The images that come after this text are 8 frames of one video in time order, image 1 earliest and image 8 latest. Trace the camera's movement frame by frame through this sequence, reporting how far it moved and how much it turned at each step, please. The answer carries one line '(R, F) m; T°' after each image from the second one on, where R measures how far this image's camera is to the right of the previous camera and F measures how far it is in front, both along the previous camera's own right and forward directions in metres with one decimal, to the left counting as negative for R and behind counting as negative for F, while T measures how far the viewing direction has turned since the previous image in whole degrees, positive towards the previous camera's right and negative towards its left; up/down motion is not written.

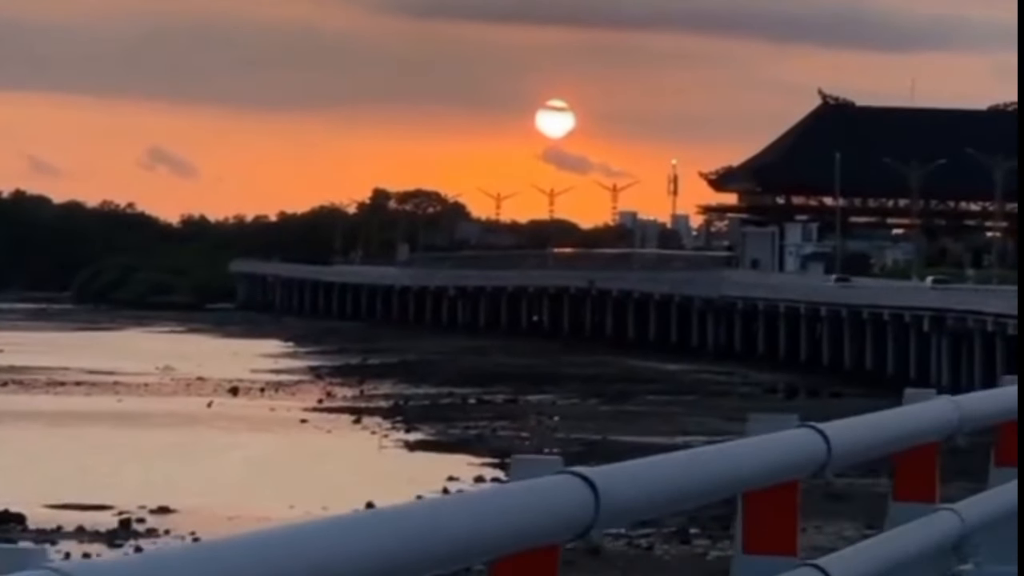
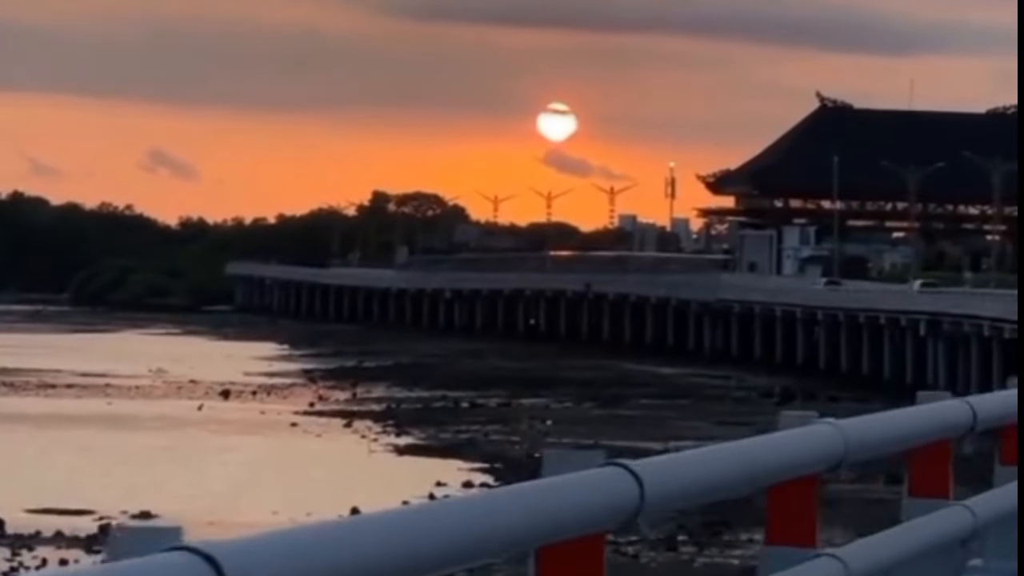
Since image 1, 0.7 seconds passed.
(+0.2, +0.4) m; 0°
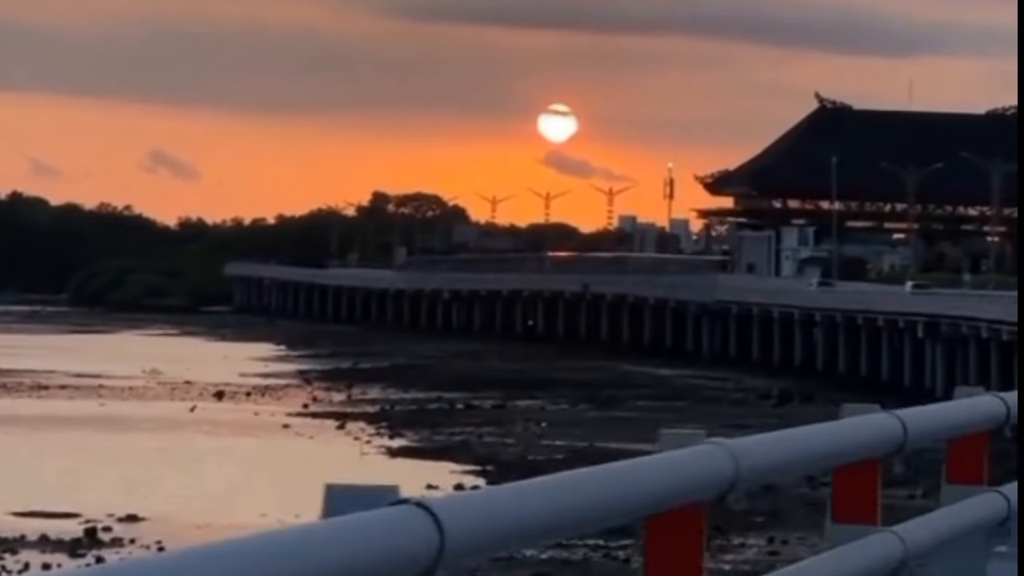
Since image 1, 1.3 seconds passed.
(+0.1, +0.4) m; 0°
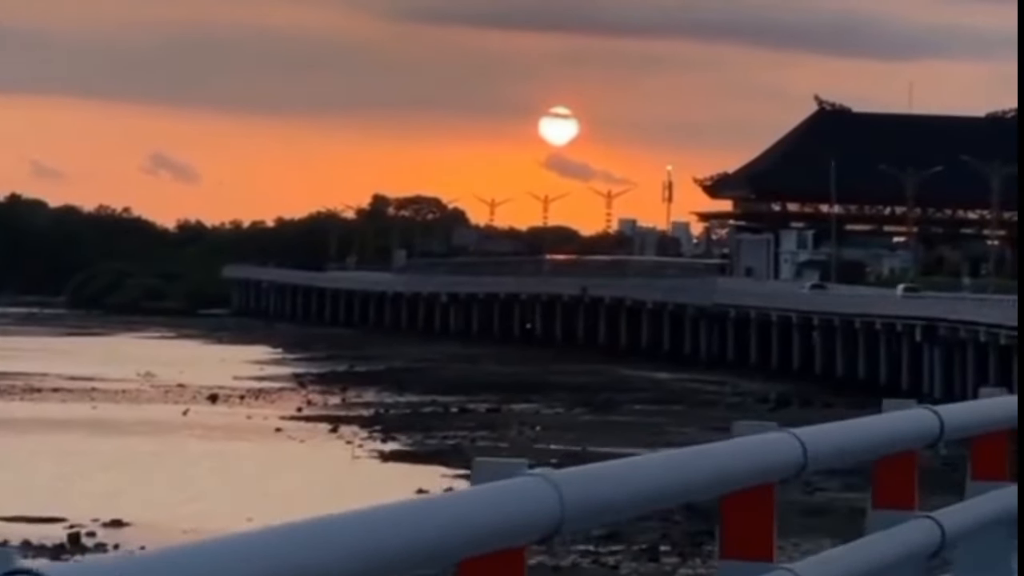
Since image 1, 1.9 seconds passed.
(+0.2, +0.4) m; 0°
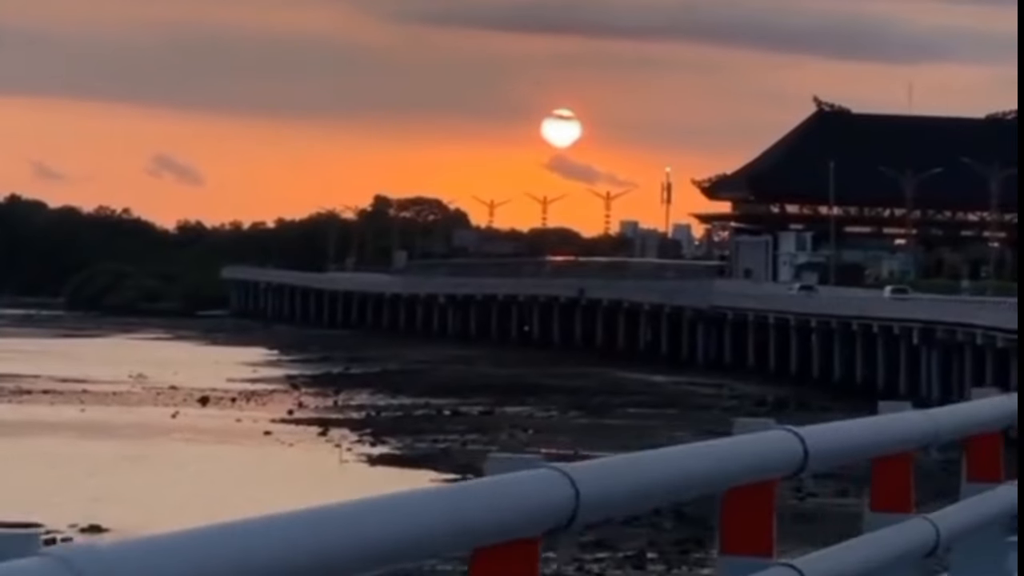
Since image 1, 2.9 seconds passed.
(+0.2, +0.6) m; 0°
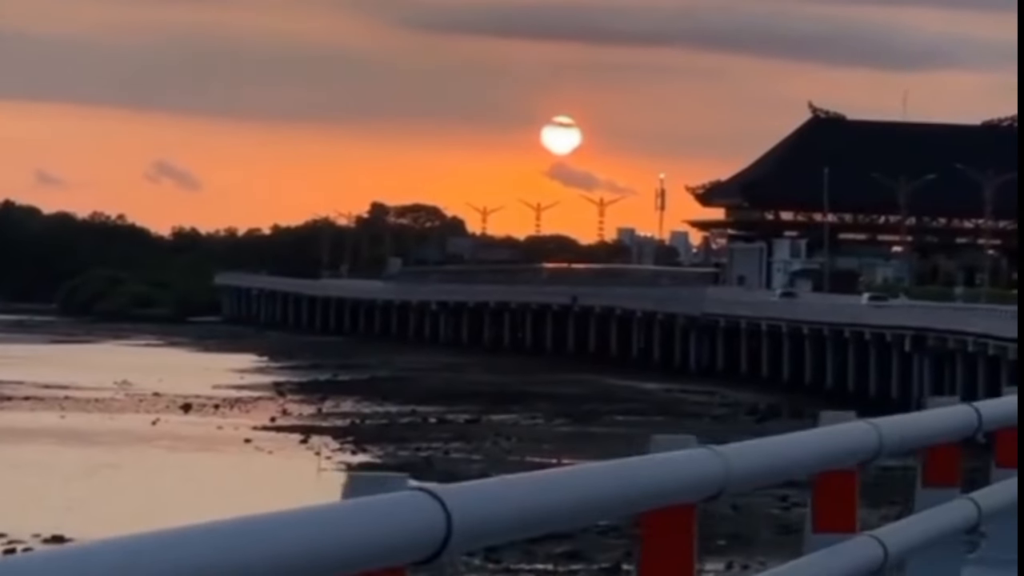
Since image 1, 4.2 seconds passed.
(+0.3, +0.8) m; 0°
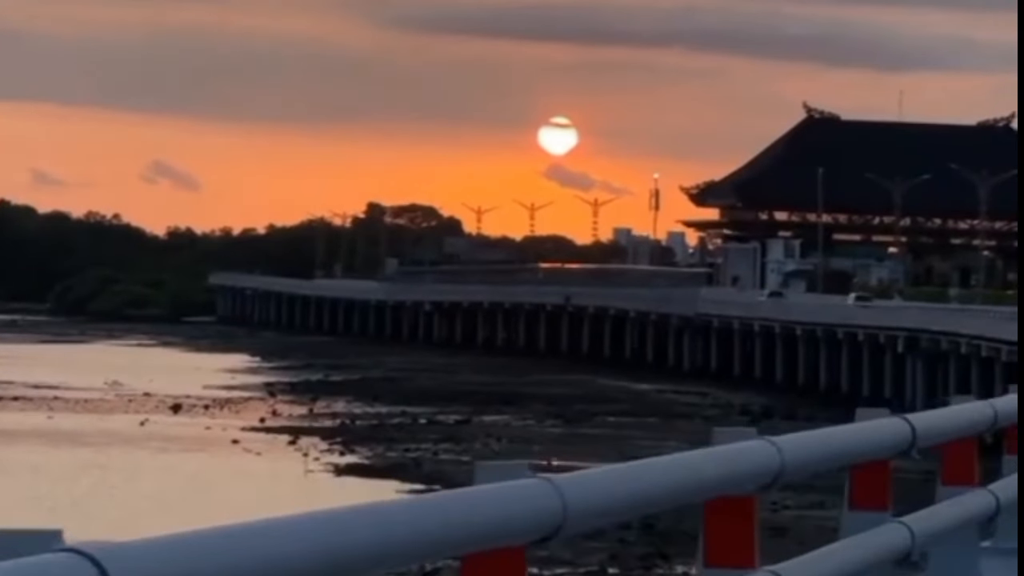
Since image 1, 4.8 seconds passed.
(+0.1, +0.3) m; 0°
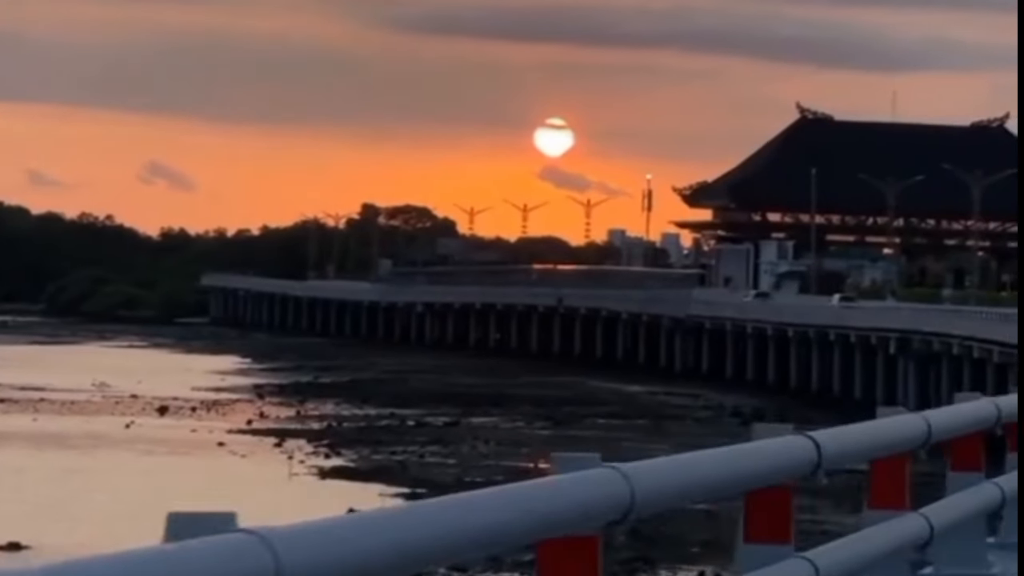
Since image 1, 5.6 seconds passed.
(+0.2, +0.4) m; 0°
